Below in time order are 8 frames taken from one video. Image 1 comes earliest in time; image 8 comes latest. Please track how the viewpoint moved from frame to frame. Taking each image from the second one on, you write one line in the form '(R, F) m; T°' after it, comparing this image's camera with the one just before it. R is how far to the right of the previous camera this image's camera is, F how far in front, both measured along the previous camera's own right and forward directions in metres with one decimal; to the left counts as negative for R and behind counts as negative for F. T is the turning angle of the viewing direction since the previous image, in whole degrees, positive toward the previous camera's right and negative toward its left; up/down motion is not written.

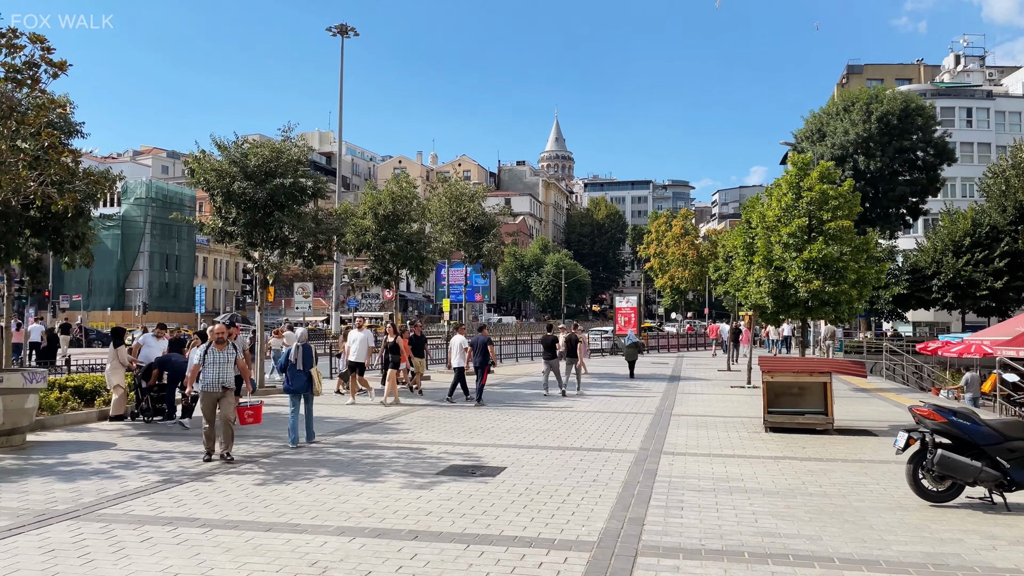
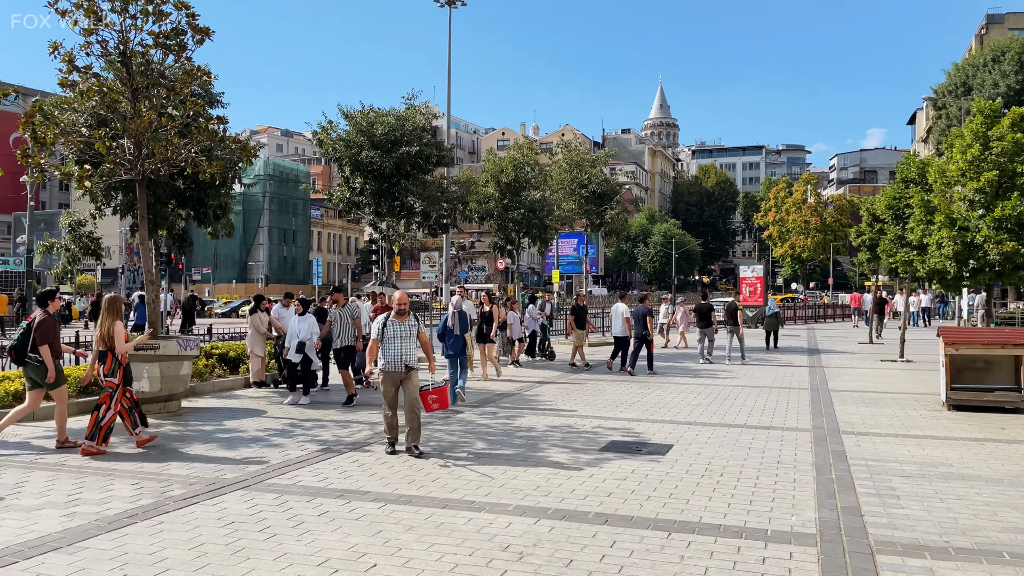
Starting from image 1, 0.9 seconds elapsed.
(-0.7, +0.6) m; -7°
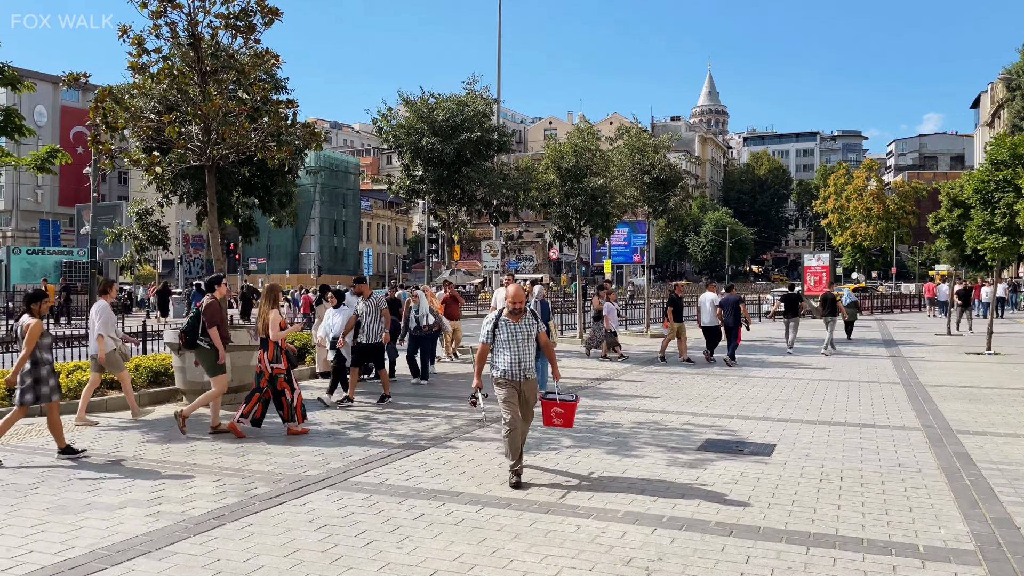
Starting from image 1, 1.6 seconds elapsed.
(-0.5, +0.5) m; -3°
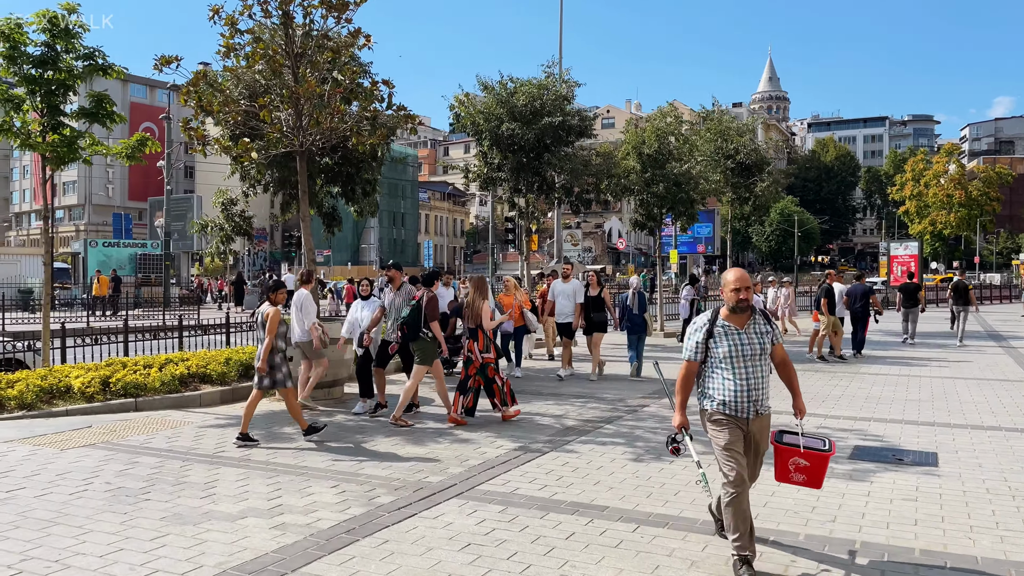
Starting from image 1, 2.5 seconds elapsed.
(-0.7, +0.6) m; -4°
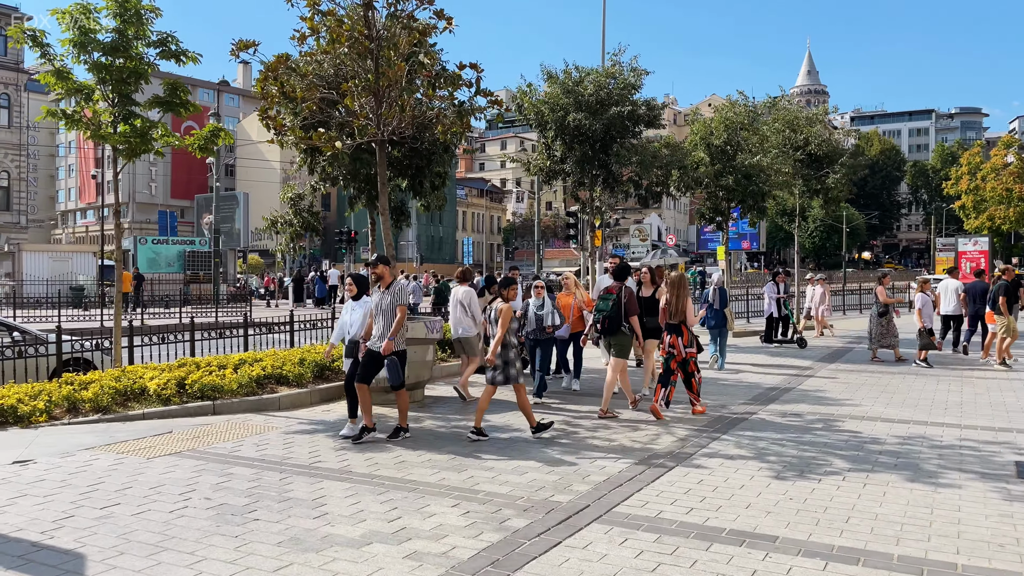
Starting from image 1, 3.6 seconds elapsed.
(-0.8, +0.6) m; -2°
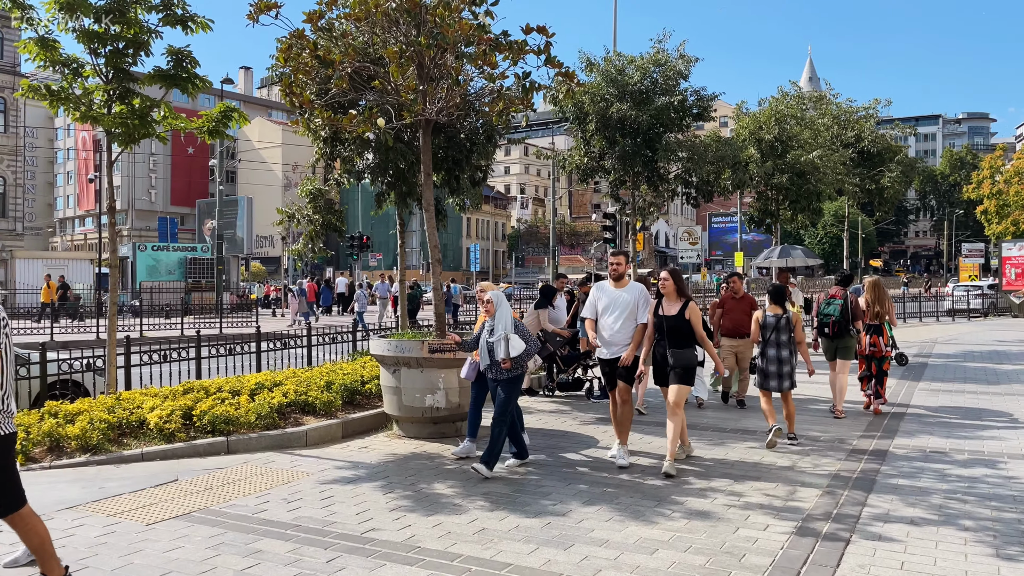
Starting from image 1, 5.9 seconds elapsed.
(-0.8, +1.6) m; 0°
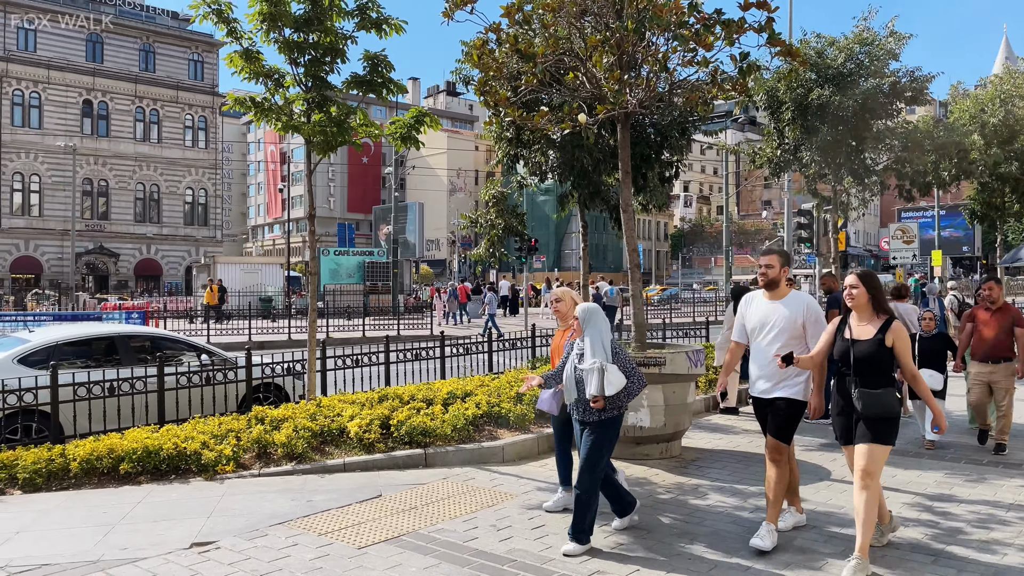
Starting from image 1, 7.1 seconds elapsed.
(-0.5, +0.6) m; -12°
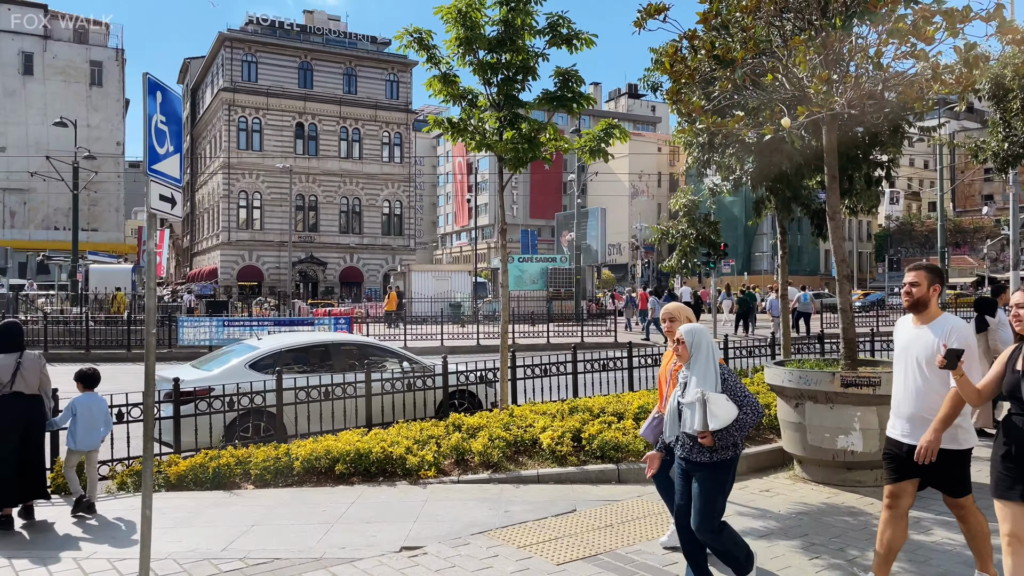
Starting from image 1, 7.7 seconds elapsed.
(-0.1, 0.0) m; -13°
